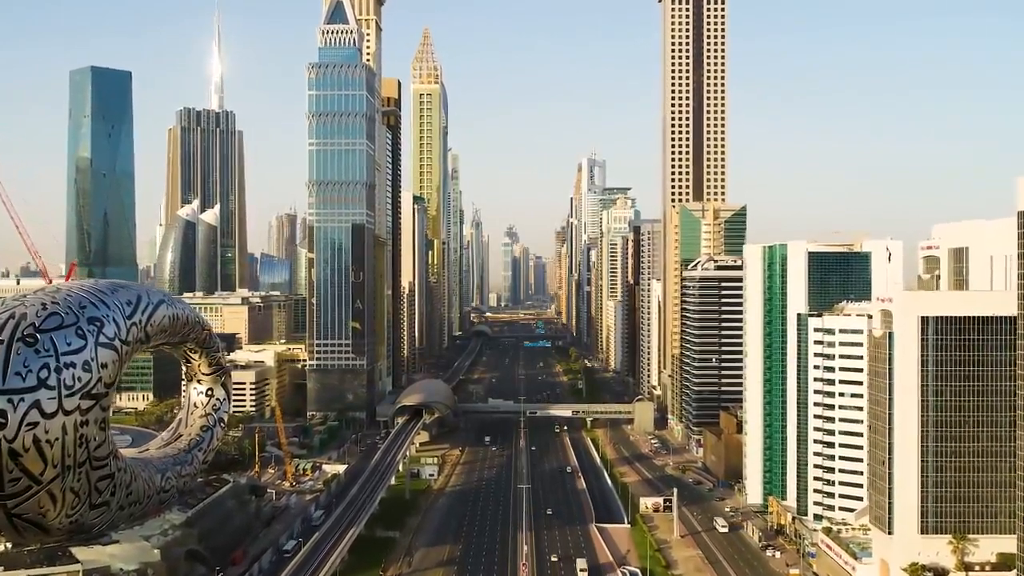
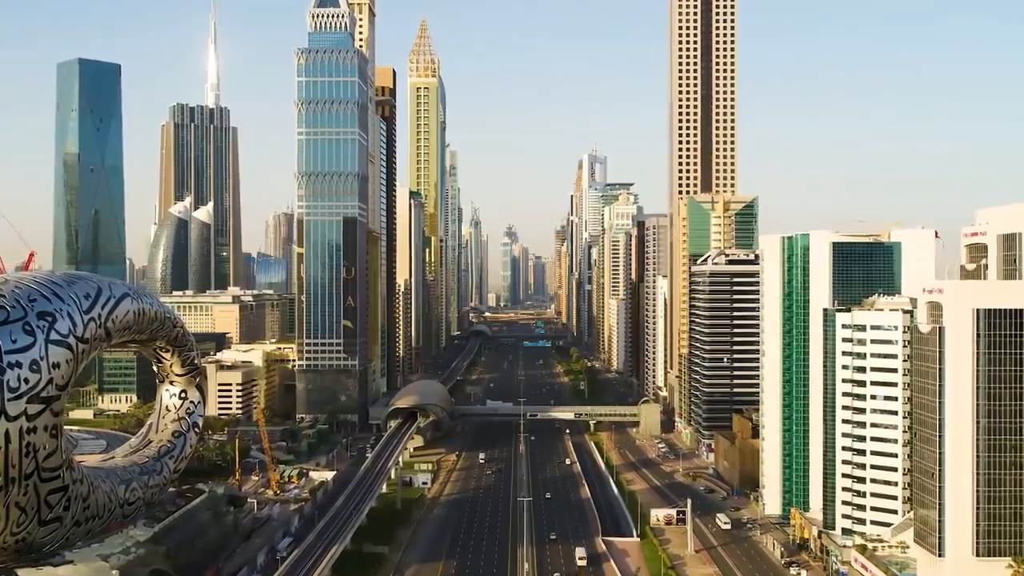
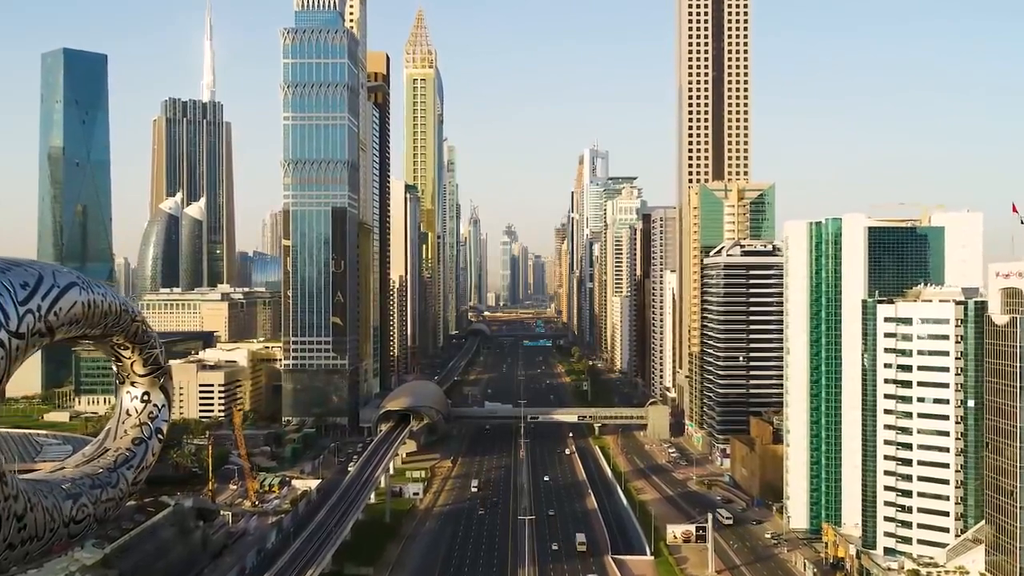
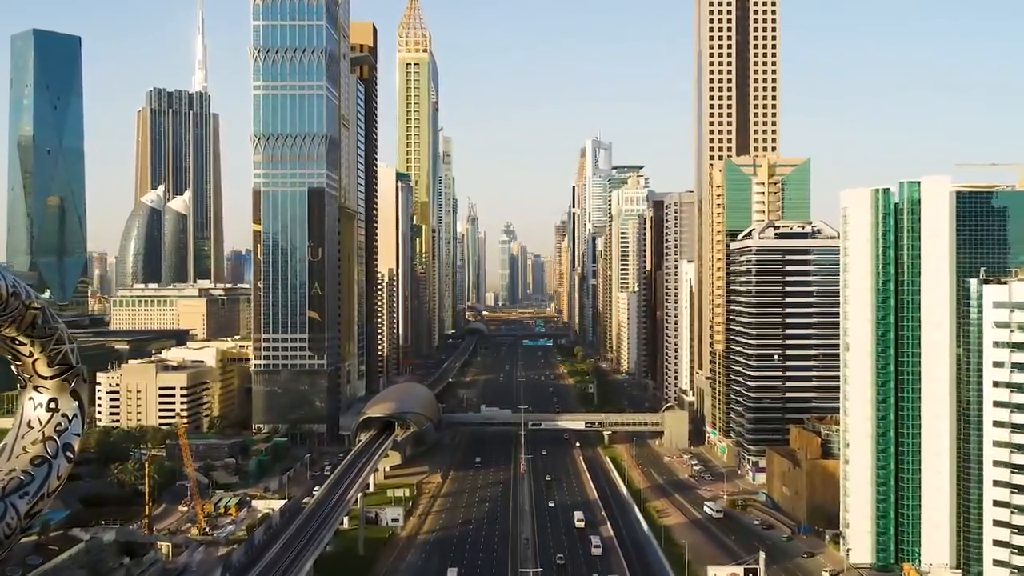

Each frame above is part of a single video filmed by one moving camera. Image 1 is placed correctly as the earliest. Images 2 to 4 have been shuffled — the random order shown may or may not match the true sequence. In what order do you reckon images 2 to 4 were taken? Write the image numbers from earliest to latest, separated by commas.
2, 3, 4
